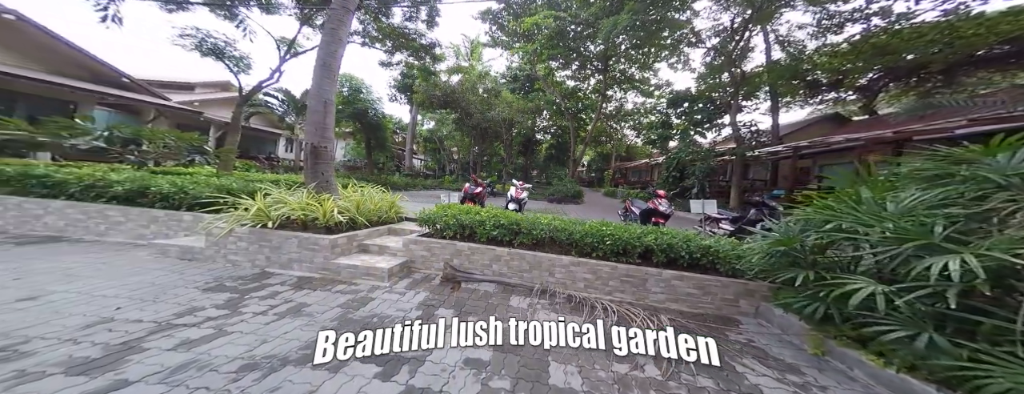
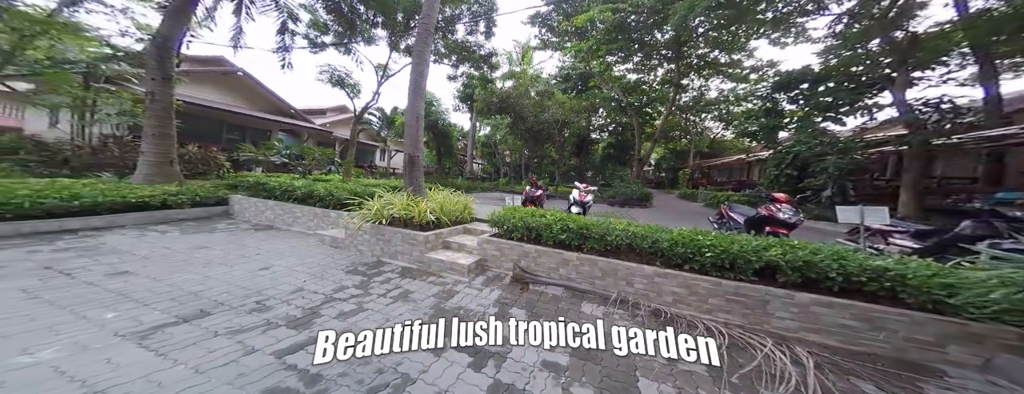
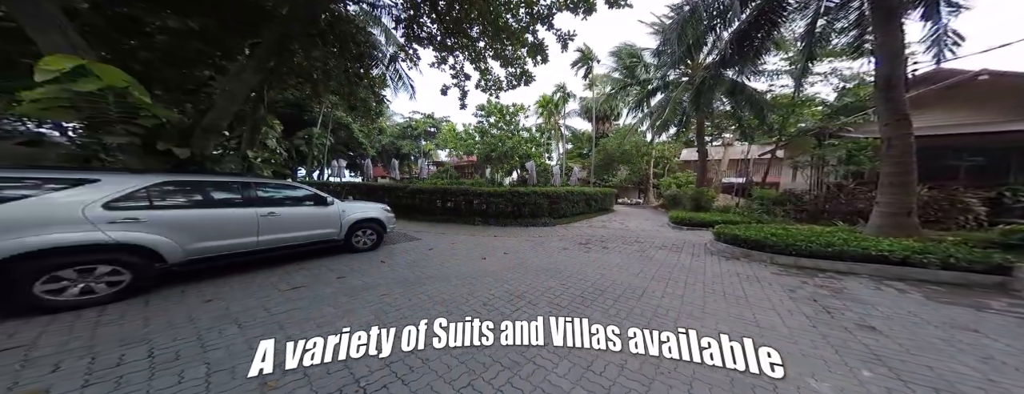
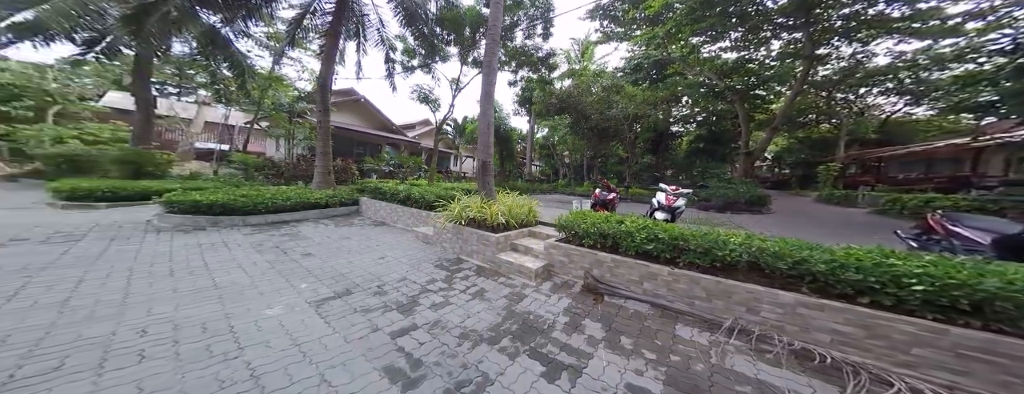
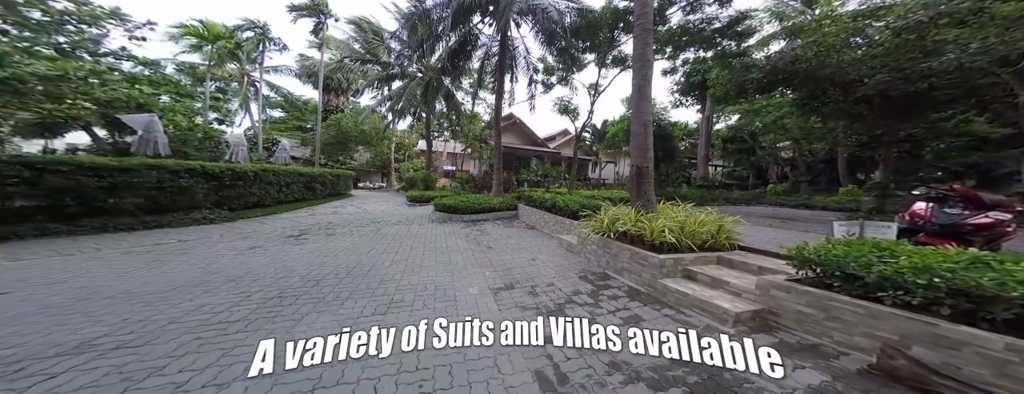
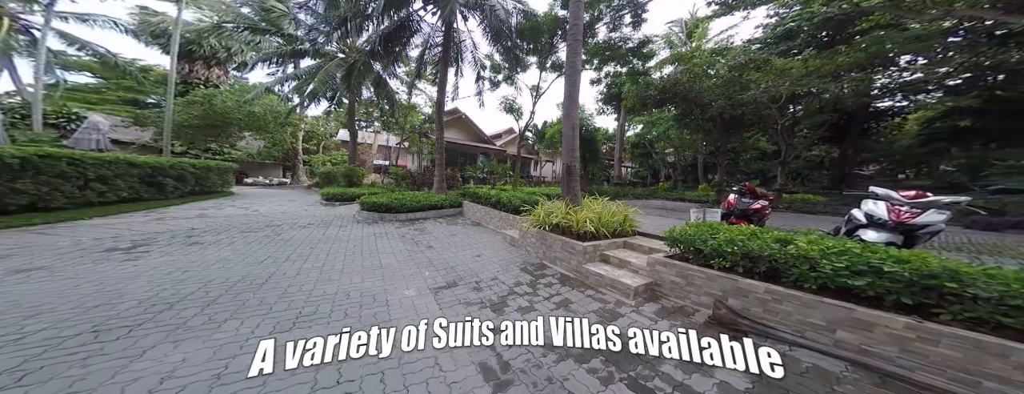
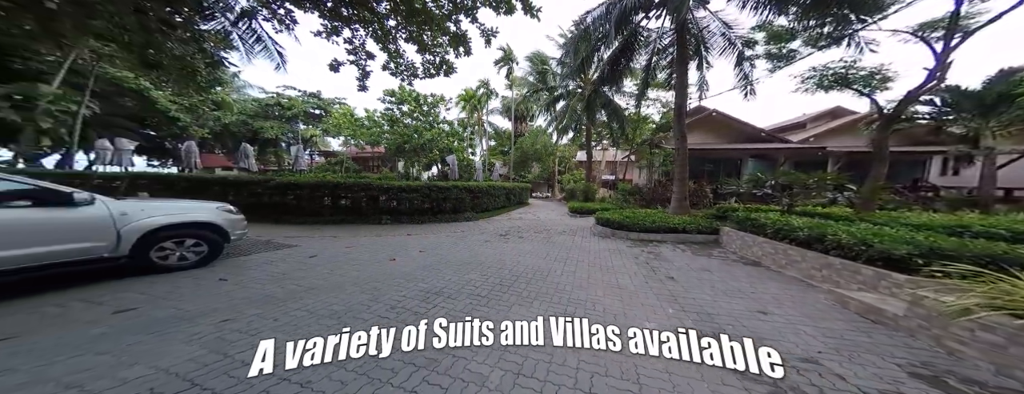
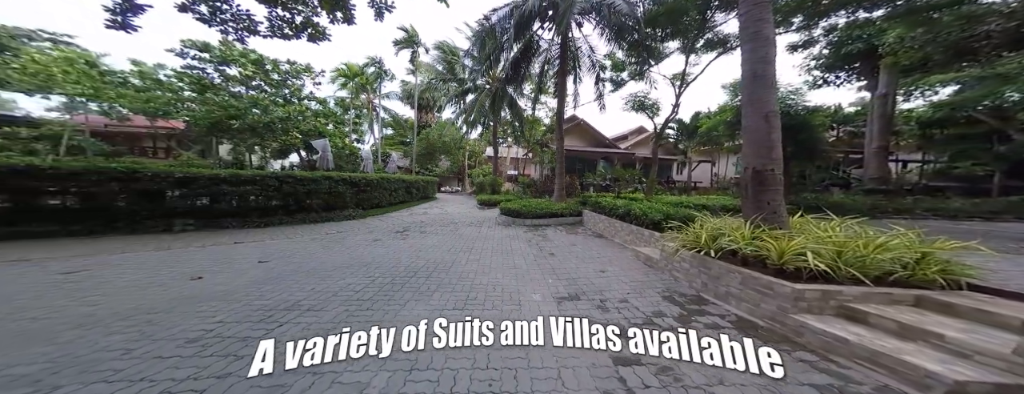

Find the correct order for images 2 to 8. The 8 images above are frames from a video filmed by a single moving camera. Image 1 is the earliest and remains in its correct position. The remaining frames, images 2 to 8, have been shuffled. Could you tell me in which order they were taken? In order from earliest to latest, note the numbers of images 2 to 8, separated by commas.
2, 4, 6, 5, 8, 7, 3
